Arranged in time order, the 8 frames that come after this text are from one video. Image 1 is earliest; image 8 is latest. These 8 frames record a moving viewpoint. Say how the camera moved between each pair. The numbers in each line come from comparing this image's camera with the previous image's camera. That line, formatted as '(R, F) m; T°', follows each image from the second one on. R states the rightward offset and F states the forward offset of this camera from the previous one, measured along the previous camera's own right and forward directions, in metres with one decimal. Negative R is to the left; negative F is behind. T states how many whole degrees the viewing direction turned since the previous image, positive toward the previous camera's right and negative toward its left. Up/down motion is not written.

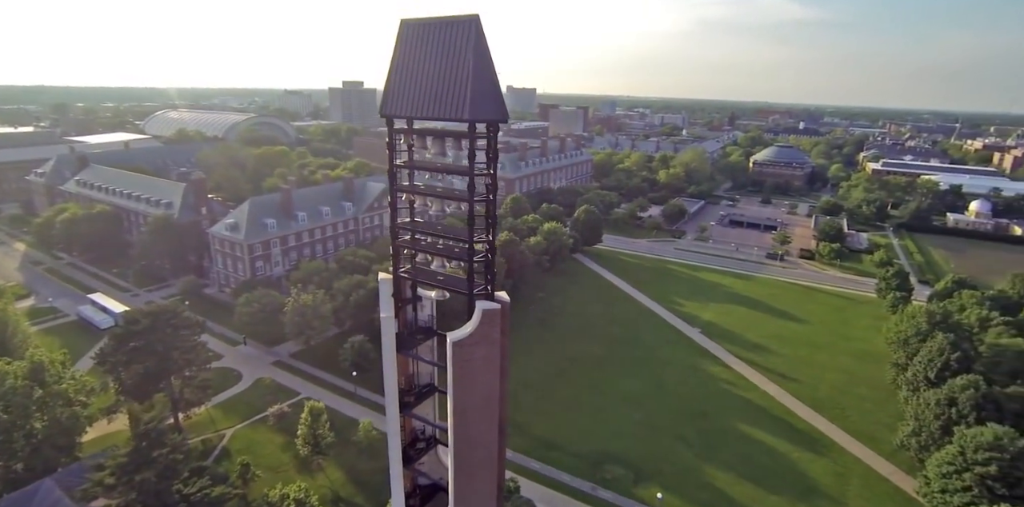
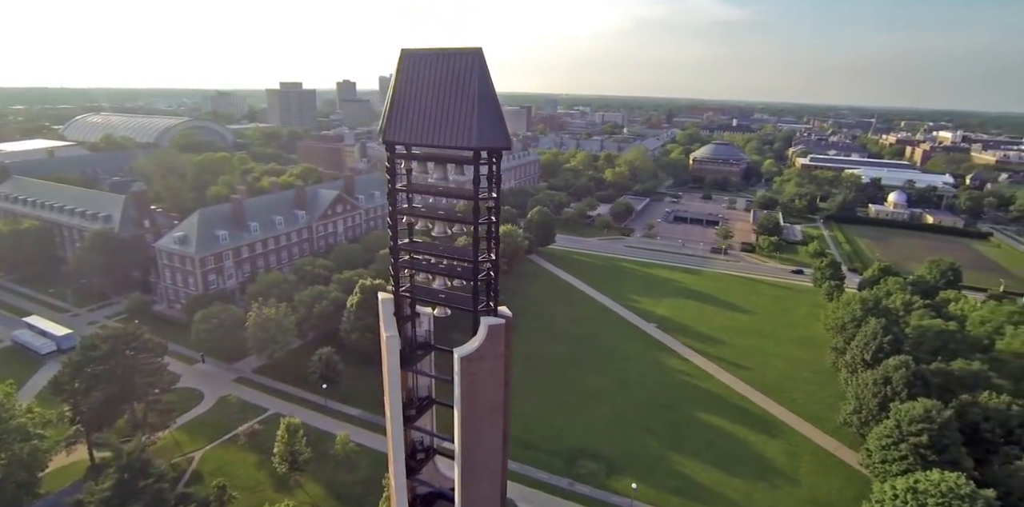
(-0.9, -0.4) m; +5°
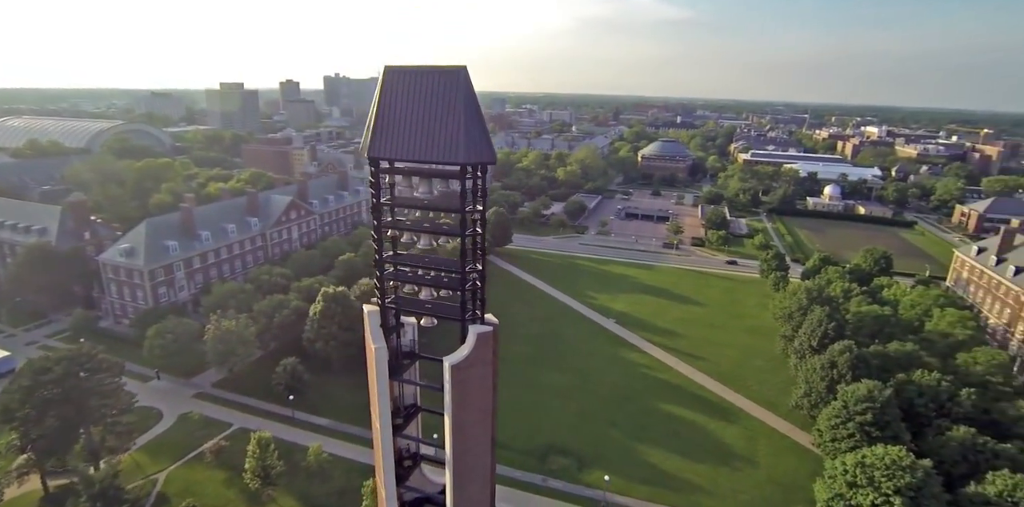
(-0.5, -0.3) m; +5°
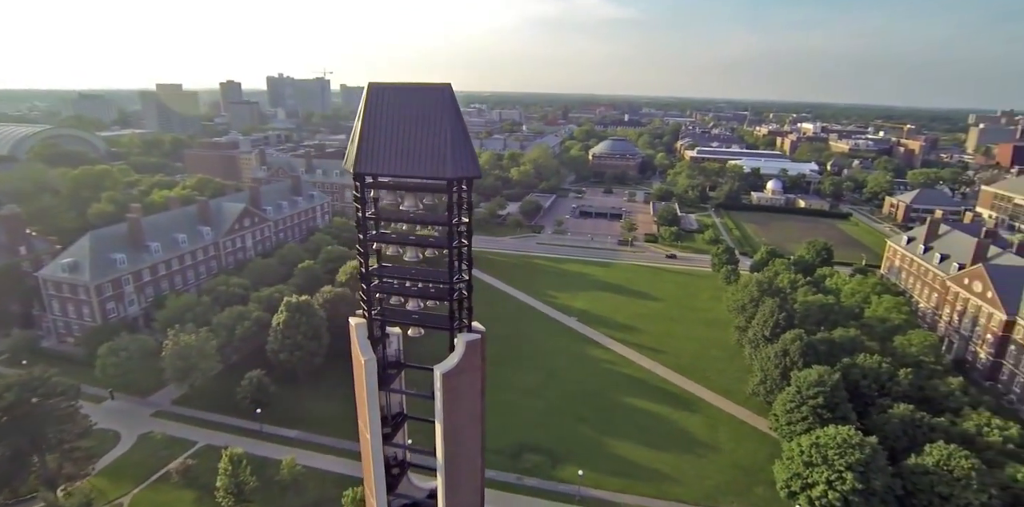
(-0.6, -0.3) m; +5°
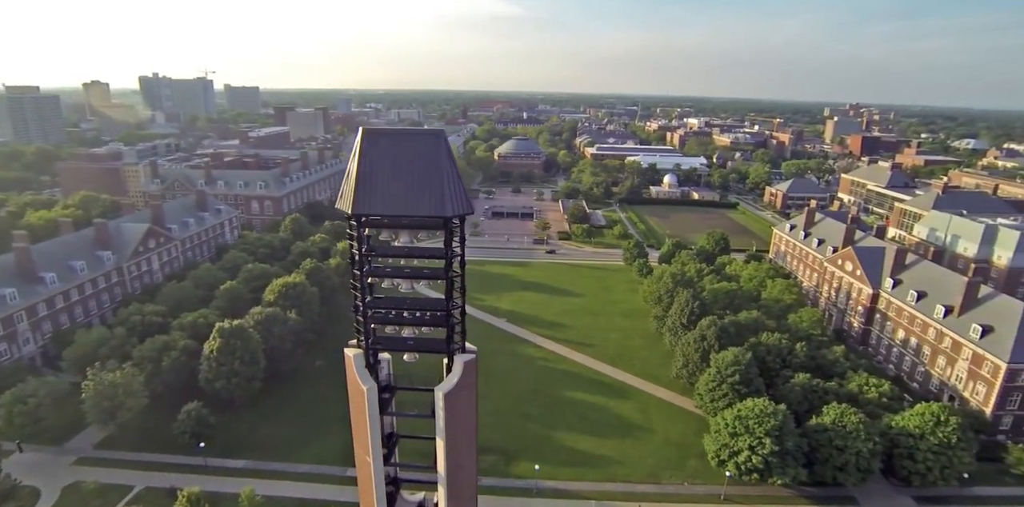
(-1.6, -0.9) m; +10°
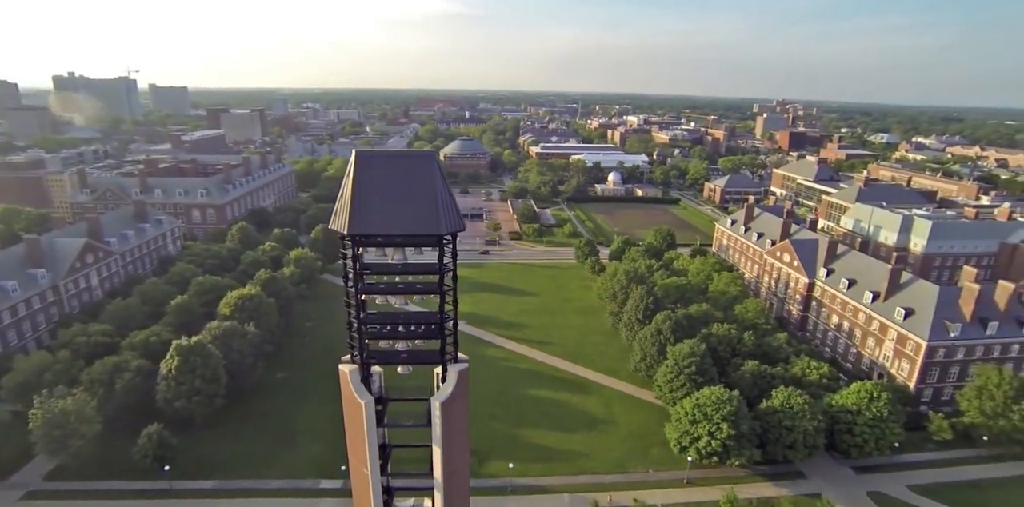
(-0.8, -0.6) m; +6°
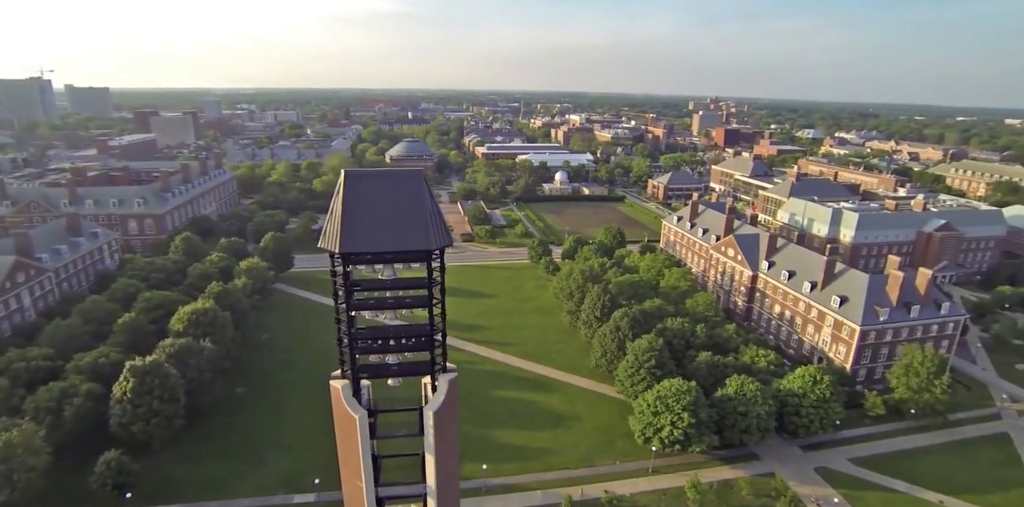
(-0.8, -0.5) m; +5°
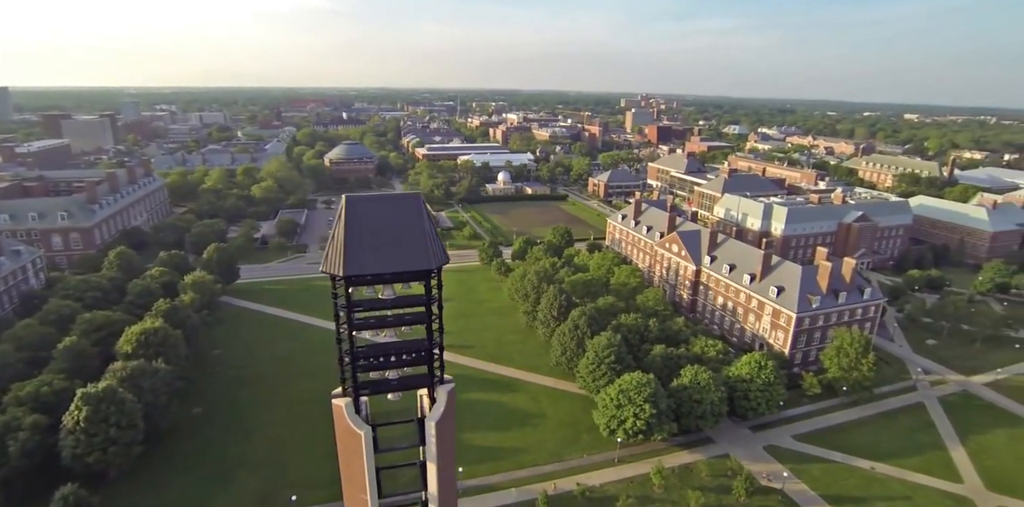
(-1.1, -0.7) m; +6°
